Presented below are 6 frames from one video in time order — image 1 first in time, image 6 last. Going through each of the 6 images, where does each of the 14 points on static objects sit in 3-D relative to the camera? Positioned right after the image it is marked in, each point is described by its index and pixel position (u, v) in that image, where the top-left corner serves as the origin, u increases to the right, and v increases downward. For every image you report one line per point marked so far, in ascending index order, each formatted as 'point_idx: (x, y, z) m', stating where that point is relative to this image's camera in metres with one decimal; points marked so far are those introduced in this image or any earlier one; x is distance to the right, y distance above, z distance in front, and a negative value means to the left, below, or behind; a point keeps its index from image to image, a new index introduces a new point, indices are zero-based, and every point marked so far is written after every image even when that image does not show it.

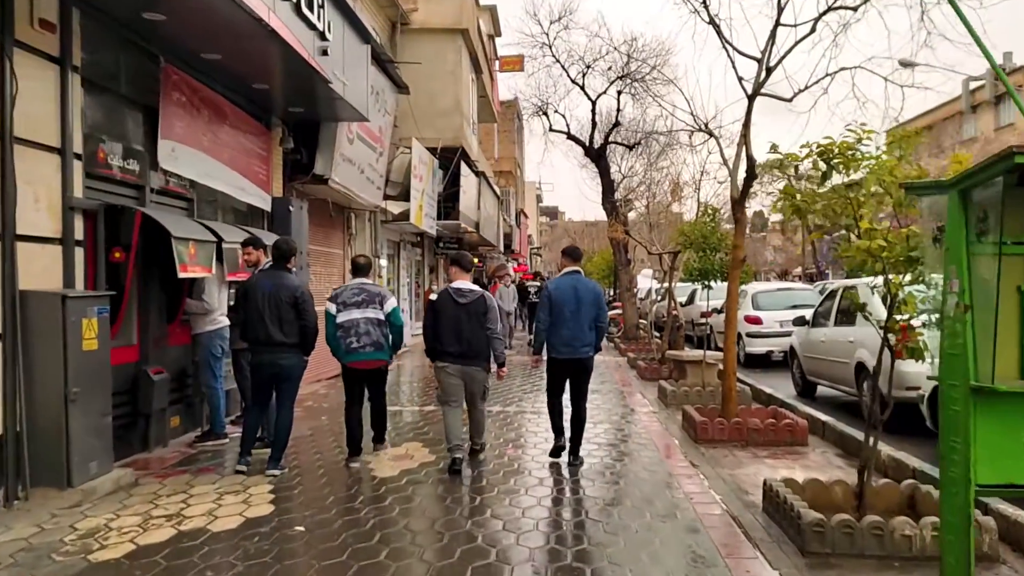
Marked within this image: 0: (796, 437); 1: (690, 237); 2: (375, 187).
0: (+2.3, -1.2, +7.0) m
1: (+2.0, +0.6, +9.8) m
2: (-2.0, +1.5, +12.8) m
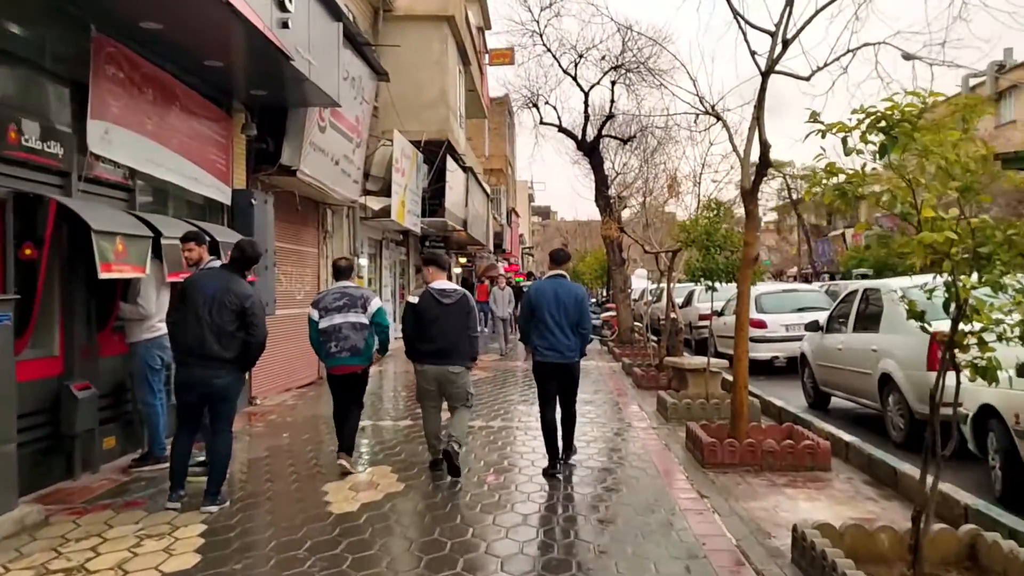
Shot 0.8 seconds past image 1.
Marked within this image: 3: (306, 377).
0: (+2.2, -1.2, +6.1) m
1: (+1.9, +0.6, +8.9) m
2: (-2.2, +1.5, +11.9) m
3: (-2.8, -1.2, +11.8) m
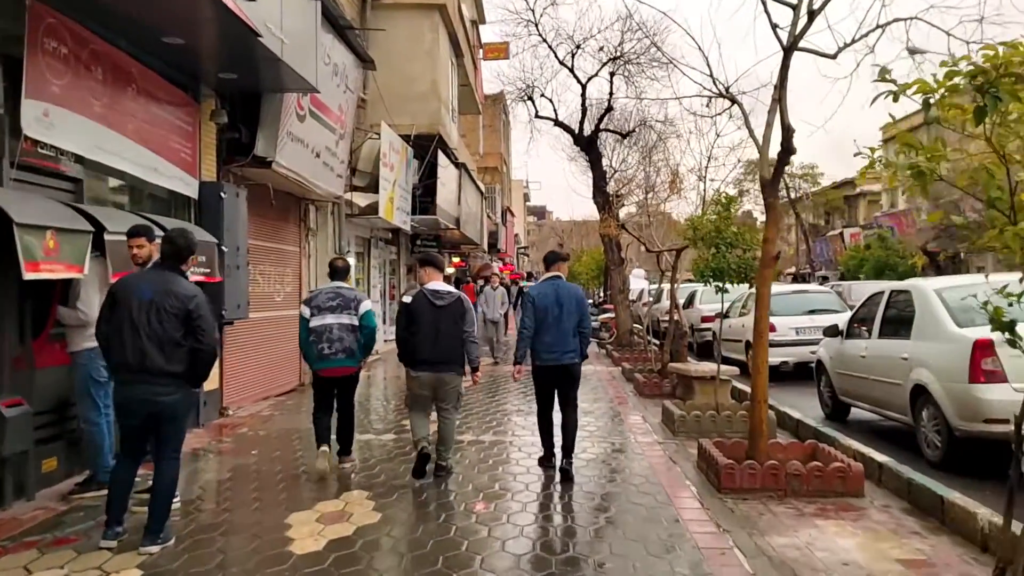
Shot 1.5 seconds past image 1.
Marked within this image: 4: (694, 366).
0: (+2.1, -1.3, +5.4) m
1: (+1.8, +0.5, +8.2) m
2: (-2.3, +1.5, +11.2) m
3: (-2.9, -1.2, +11.1) m
4: (+2.0, -0.8, +9.3) m
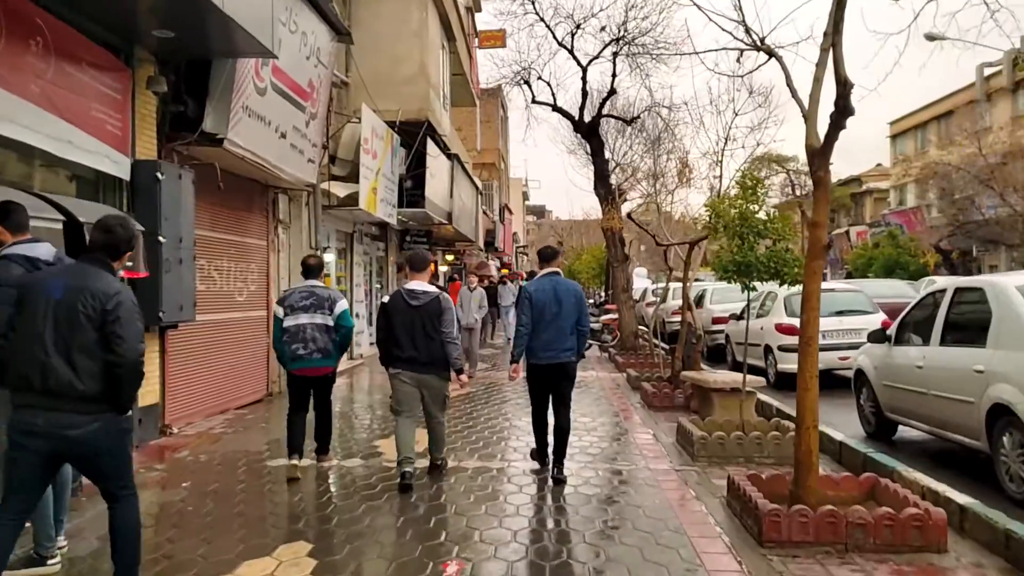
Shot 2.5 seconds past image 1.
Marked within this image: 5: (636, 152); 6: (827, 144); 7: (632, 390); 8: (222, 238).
0: (+2.1, -1.2, +4.2) m
1: (+1.7, +0.6, +7.0) m
2: (-2.4, +1.5, +10.0) m
3: (-3.0, -1.2, +9.9) m
4: (+1.9, -0.8, +8.1) m
5: (+2.4, +2.7, +16.7) m
6: (+1.8, +0.8, +4.8) m
7: (+1.5, -1.3, +10.7) m
8: (-3.0, +0.5, +8.9) m
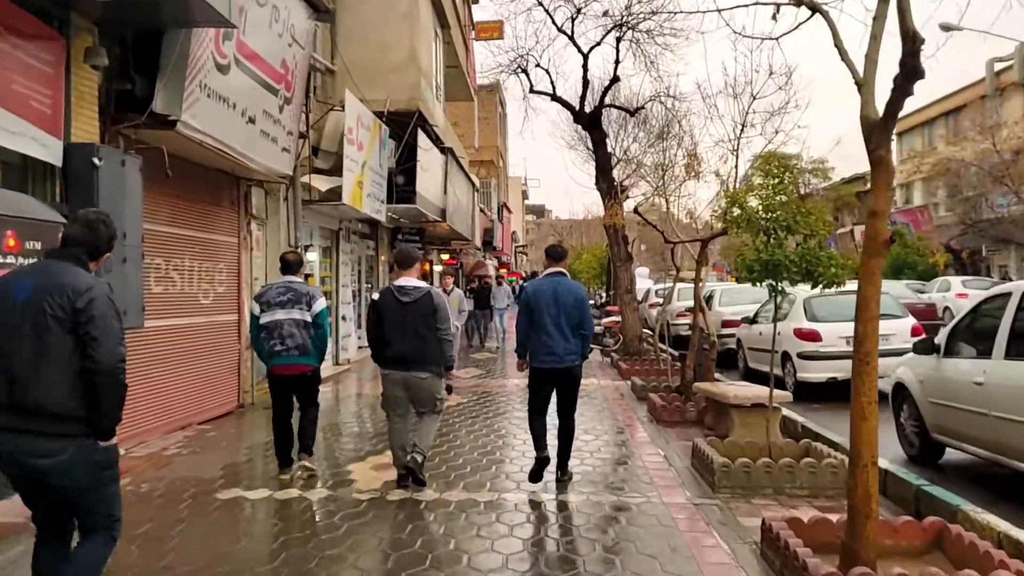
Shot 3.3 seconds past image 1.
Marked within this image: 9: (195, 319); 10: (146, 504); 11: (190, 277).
0: (+2.0, -1.3, +3.3) m
1: (+1.7, +0.6, +6.1) m
2: (-2.5, +1.5, +9.1) m
3: (-3.0, -1.2, +9.0) m
4: (+1.8, -0.8, +7.2) m
5: (+2.4, +2.6, +15.8) m
6: (+1.7, +0.8, +3.9) m
7: (+1.4, -1.3, +9.8) m
8: (-3.1, +0.5, +8.0) m
9: (-3.1, -0.3, +8.4) m
10: (-2.3, -1.4, +5.3) m
11: (-3.1, +0.1, +8.2) m
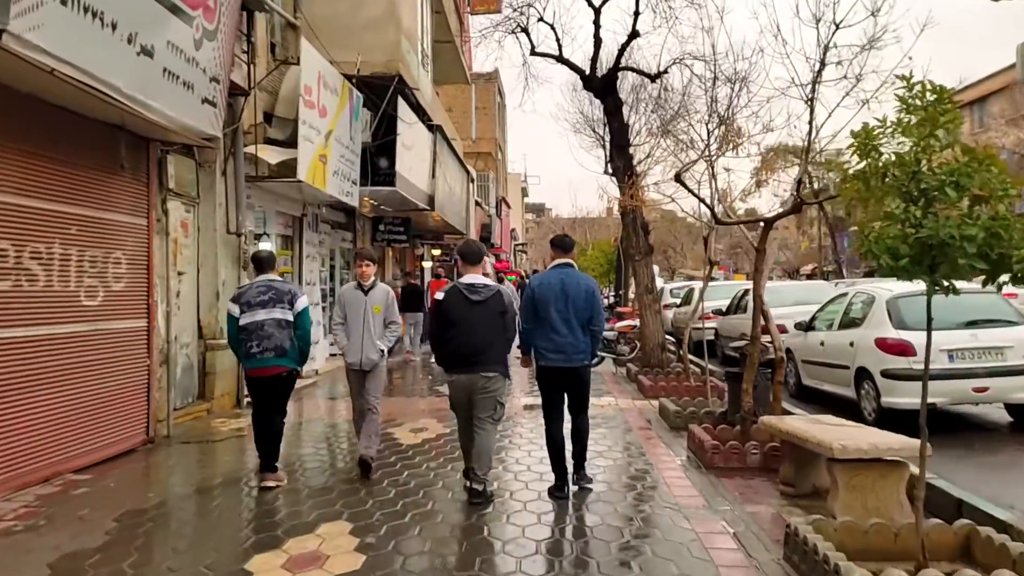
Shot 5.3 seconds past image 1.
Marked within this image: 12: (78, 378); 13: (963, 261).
0: (+2.0, -1.2, +1.1) m
1: (+1.6, +0.6, +3.8) m
2: (-2.5, +1.5, +6.8) m
3: (-3.1, -1.2, +6.7) m
4: (+1.8, -0.8, +5.0) m
5: (+2.3, +2.7, +13.5) m
6: (+1.7, +0.8, +1.6) m
7: (+1.4, -1.3, +7.5) m
8: (-3.1, +0.5, +5.7) m
9: (-3.1, -0.3, +6.1) m
10: (-2.4, -1.3, +3.1) m
11: (-3.1, +0.1, +5.9) m
12: (-3.1, -0.7, +6.2) m
13: (+1.9, +0.1, +3.7) m
